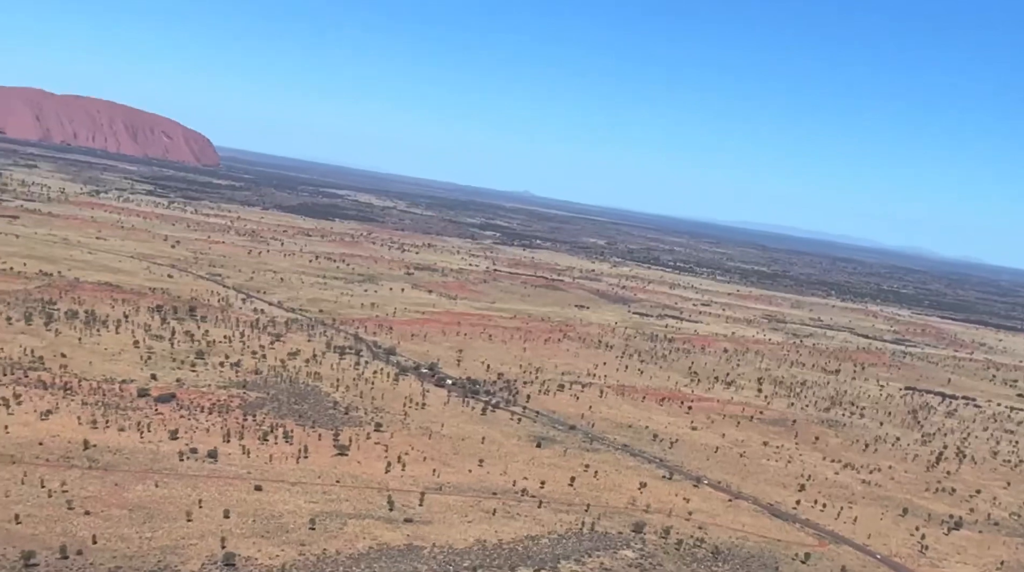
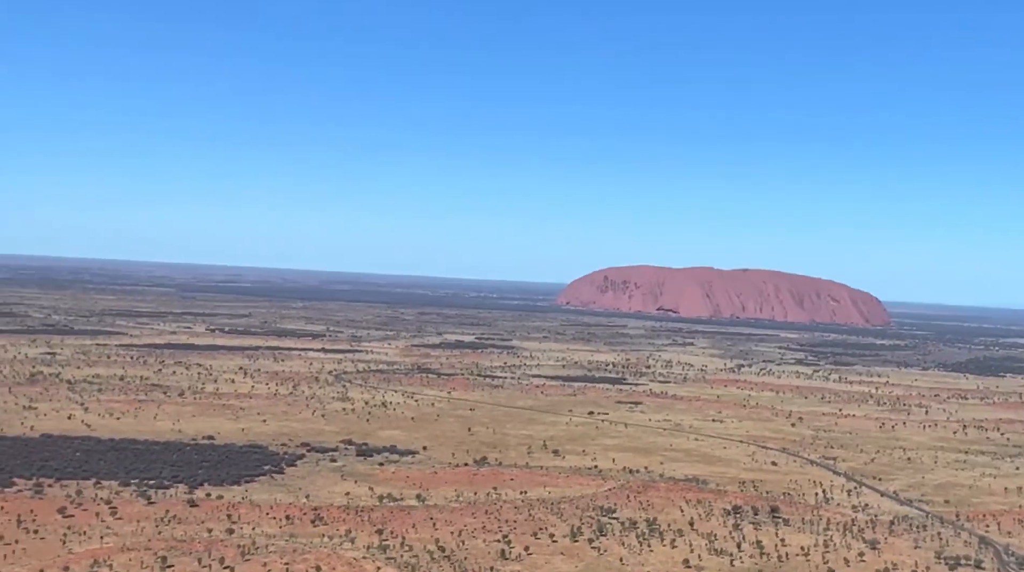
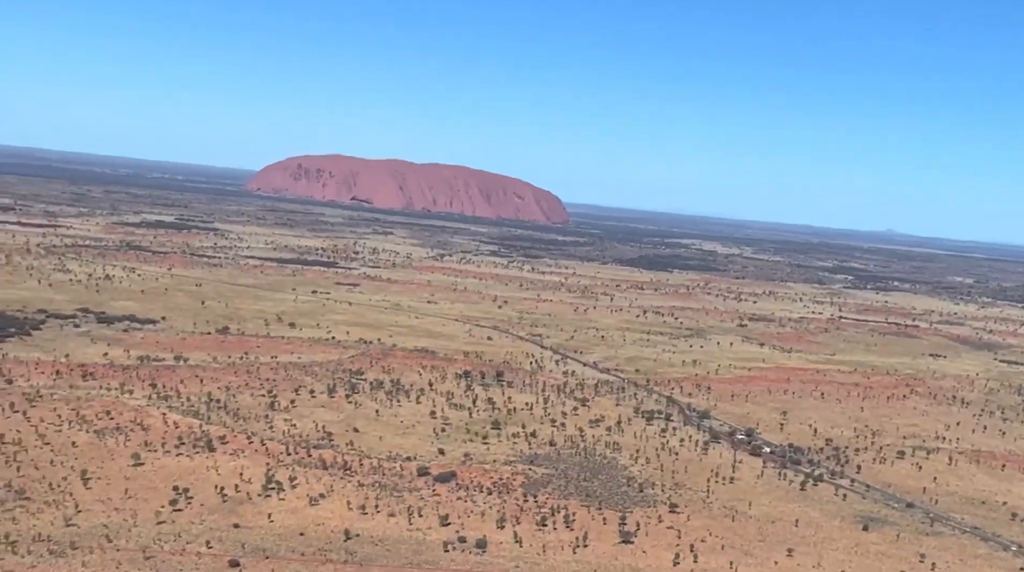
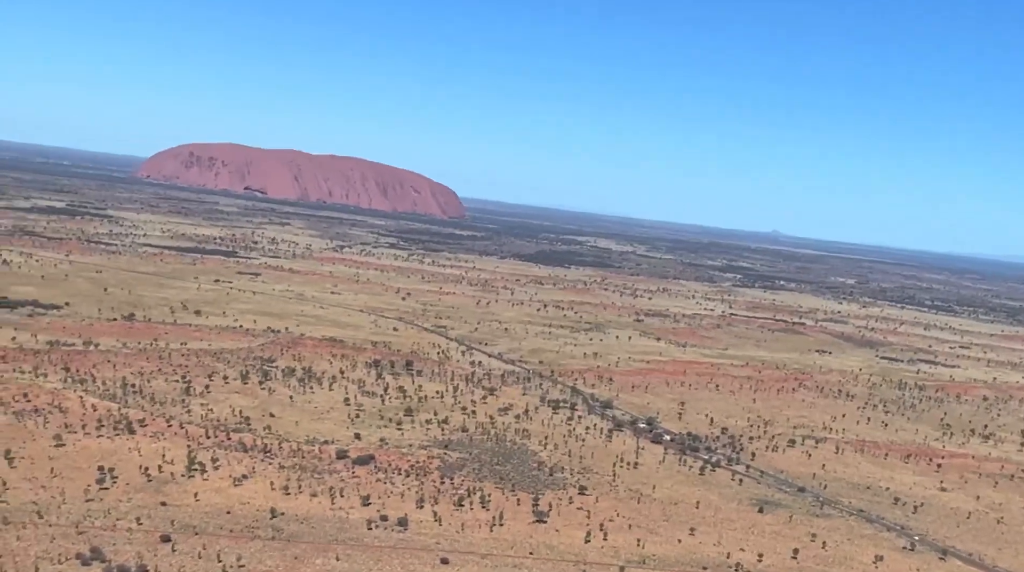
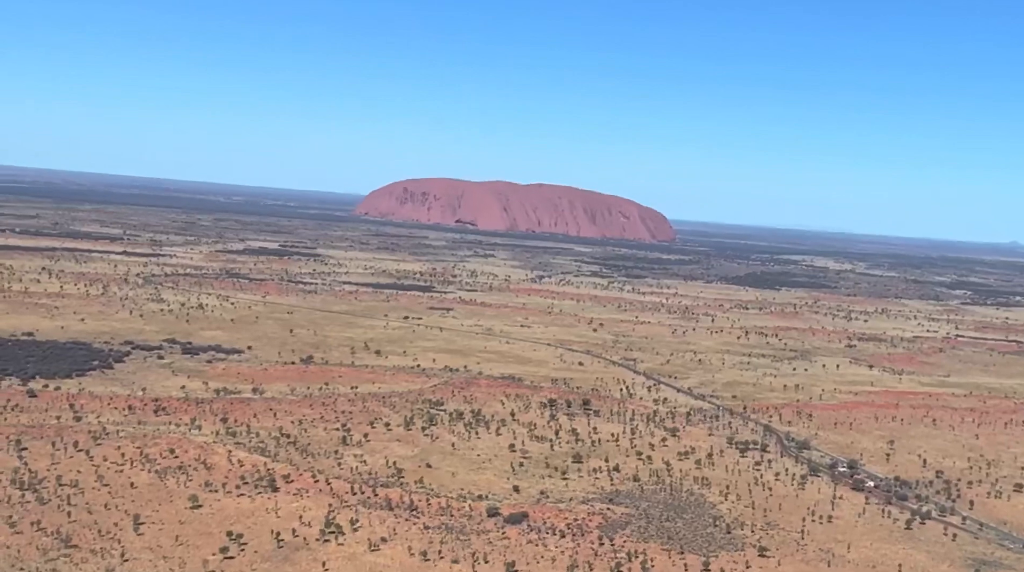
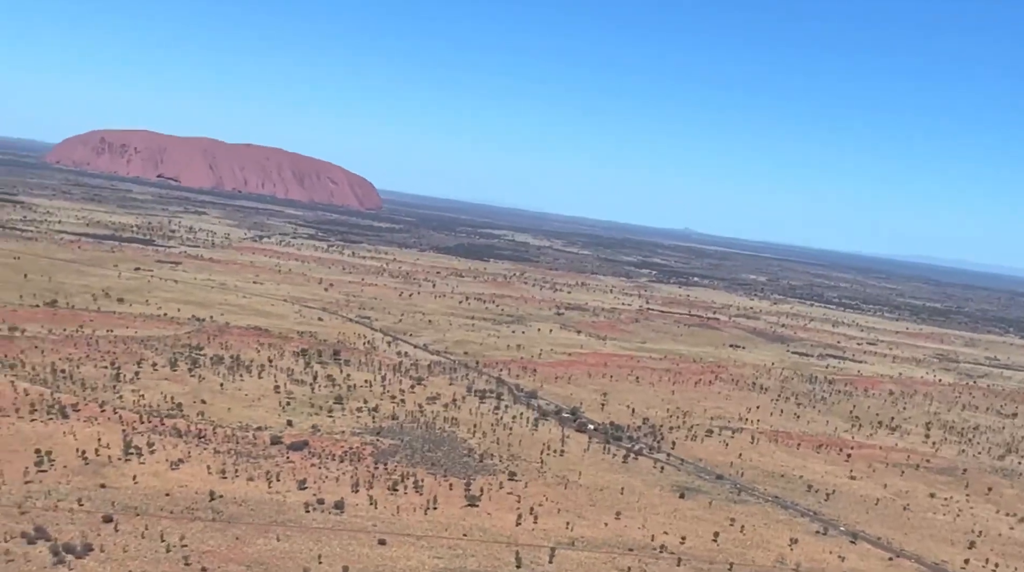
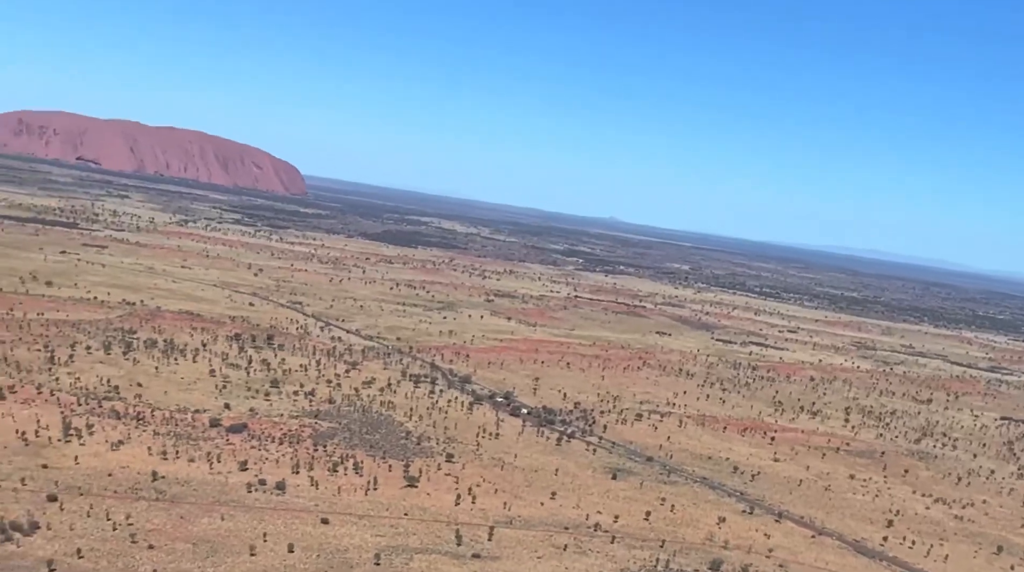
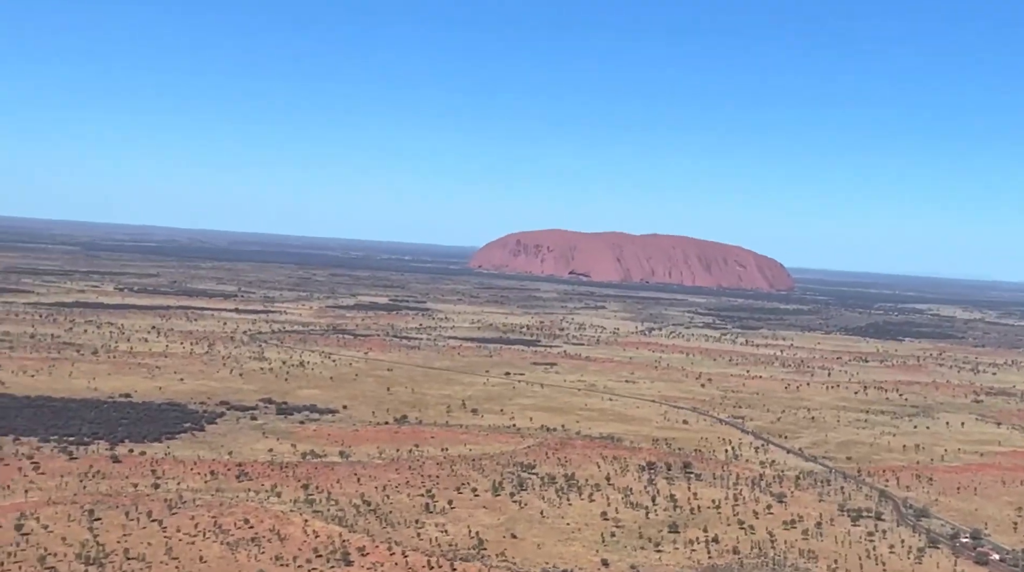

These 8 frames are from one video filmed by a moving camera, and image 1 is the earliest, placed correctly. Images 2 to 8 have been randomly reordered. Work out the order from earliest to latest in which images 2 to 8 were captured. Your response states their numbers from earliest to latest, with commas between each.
7, 6, 4, 3, 5, 8, 2
